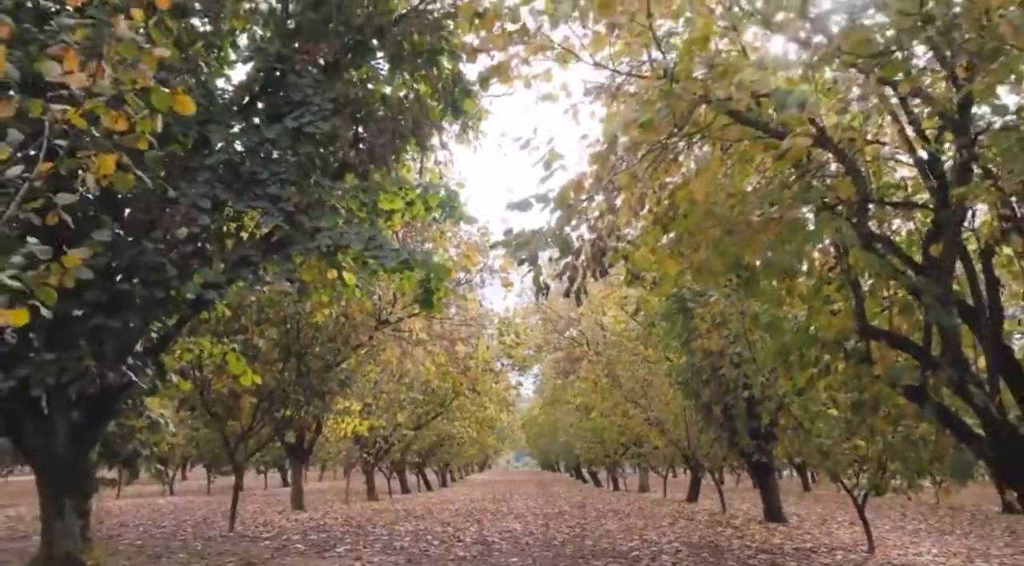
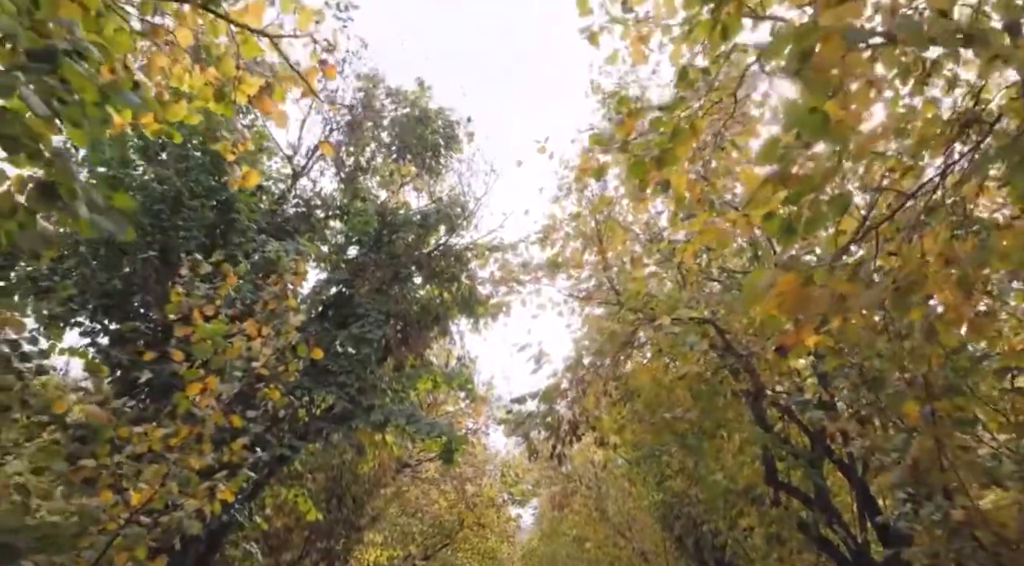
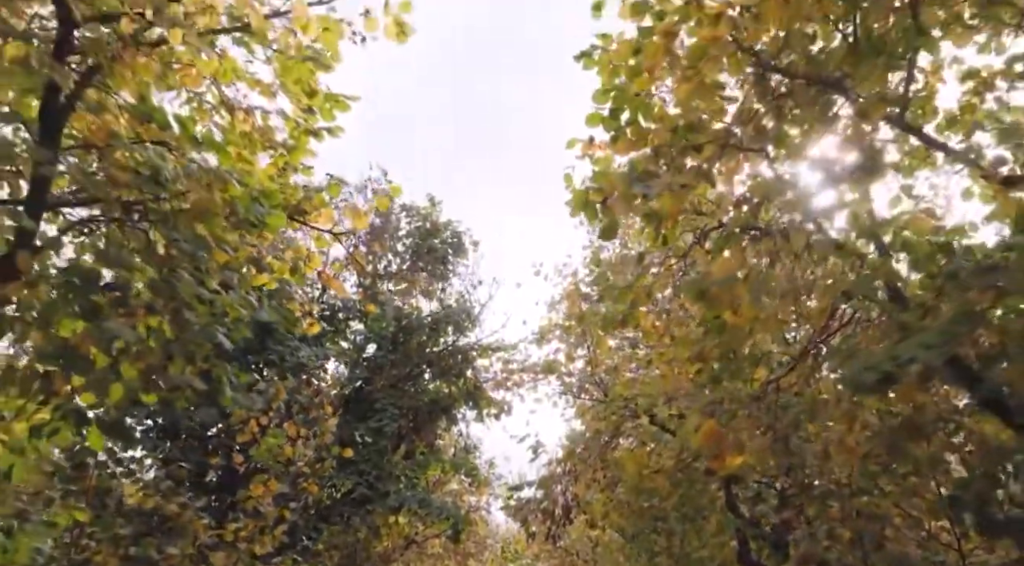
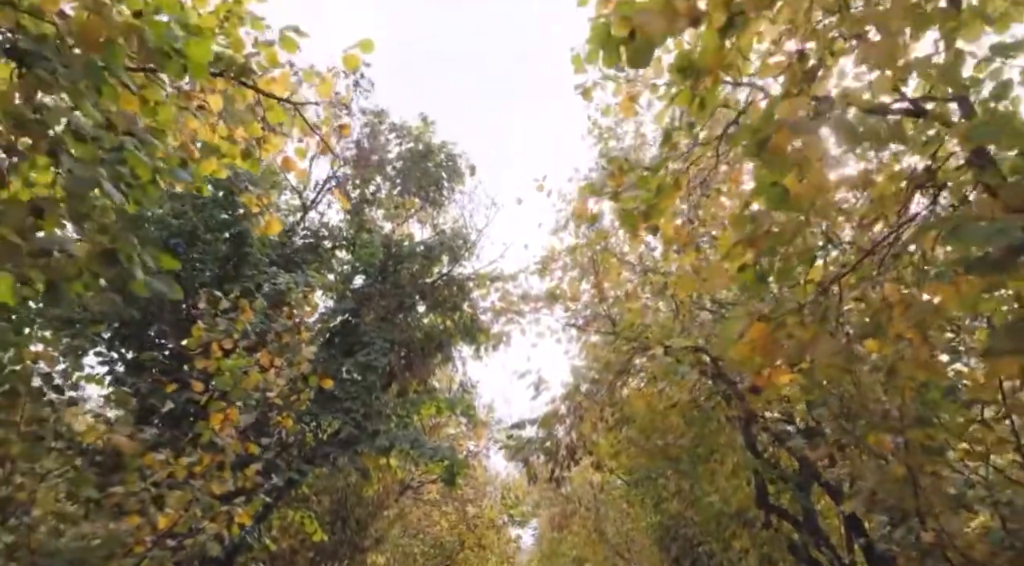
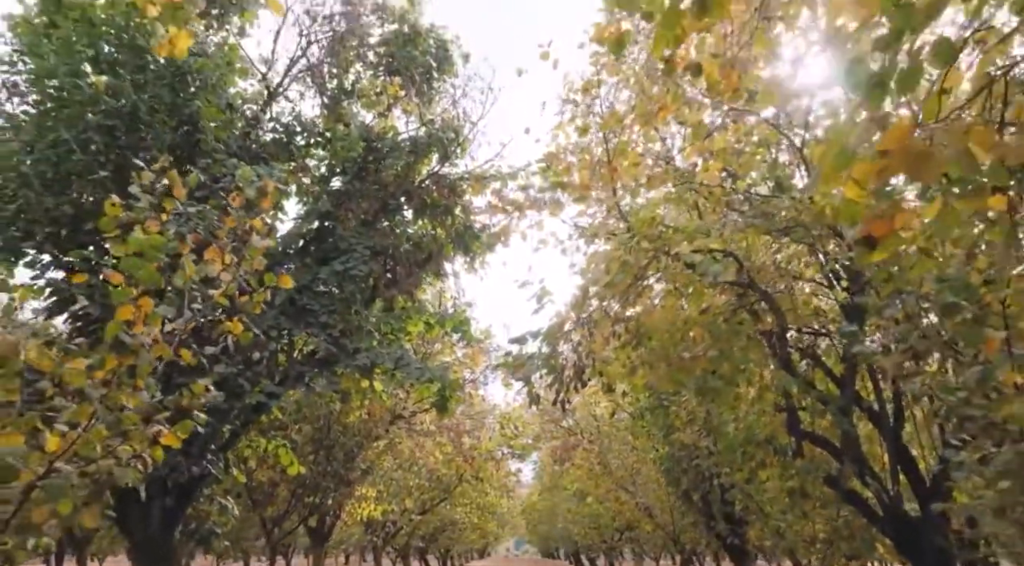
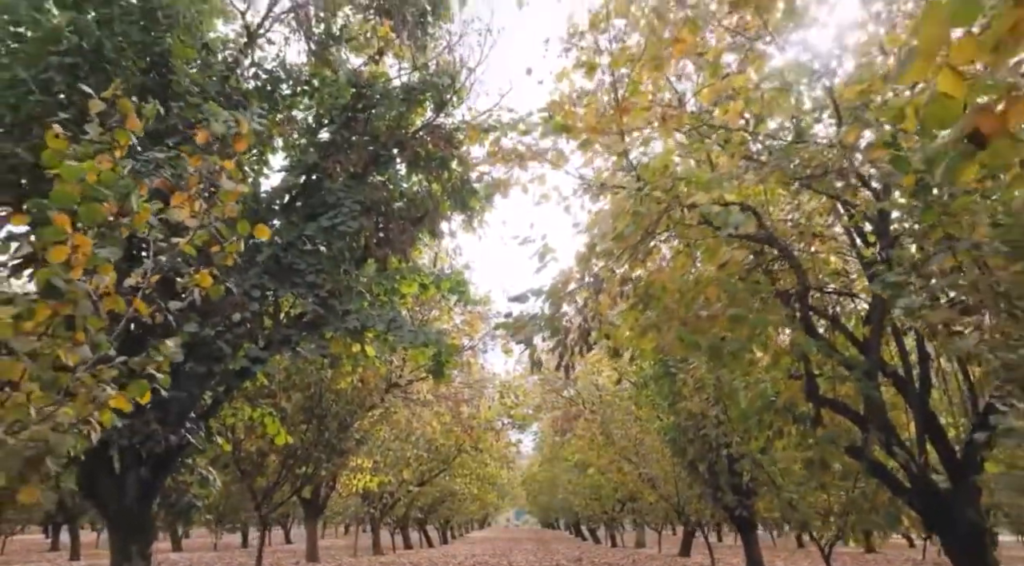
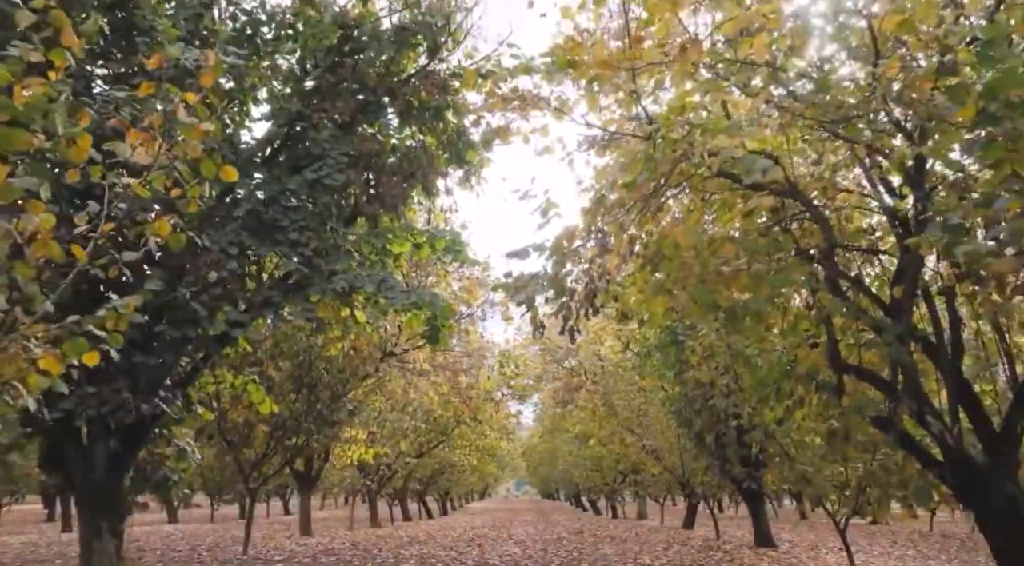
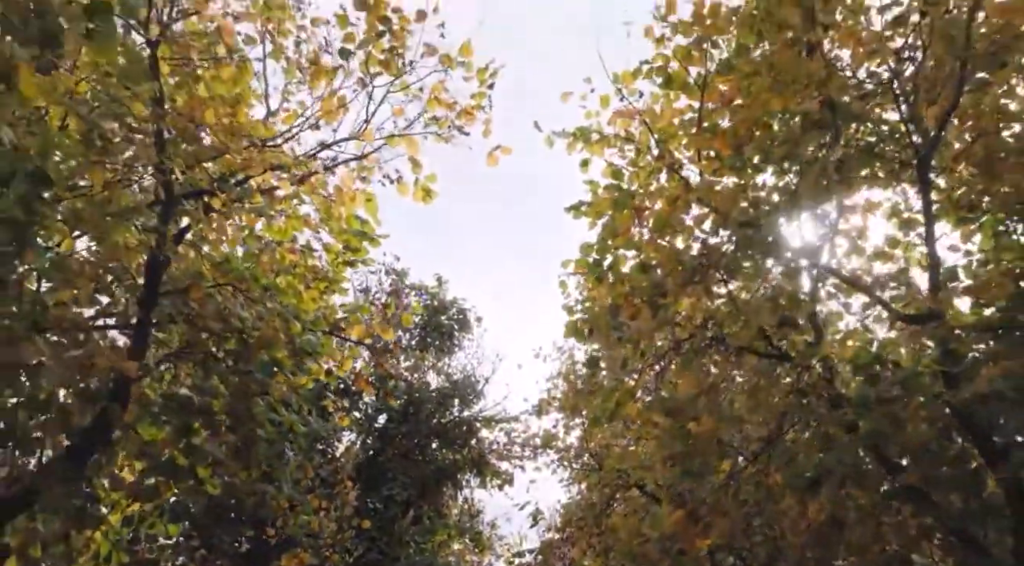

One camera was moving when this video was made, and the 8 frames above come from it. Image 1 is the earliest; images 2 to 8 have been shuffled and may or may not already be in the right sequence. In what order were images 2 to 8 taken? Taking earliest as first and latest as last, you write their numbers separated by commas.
7, 6, 5, 2, 4, 3, 8
